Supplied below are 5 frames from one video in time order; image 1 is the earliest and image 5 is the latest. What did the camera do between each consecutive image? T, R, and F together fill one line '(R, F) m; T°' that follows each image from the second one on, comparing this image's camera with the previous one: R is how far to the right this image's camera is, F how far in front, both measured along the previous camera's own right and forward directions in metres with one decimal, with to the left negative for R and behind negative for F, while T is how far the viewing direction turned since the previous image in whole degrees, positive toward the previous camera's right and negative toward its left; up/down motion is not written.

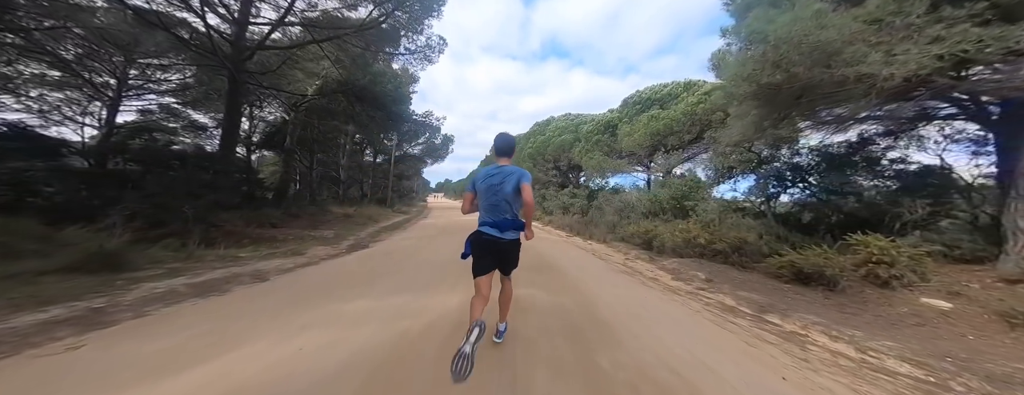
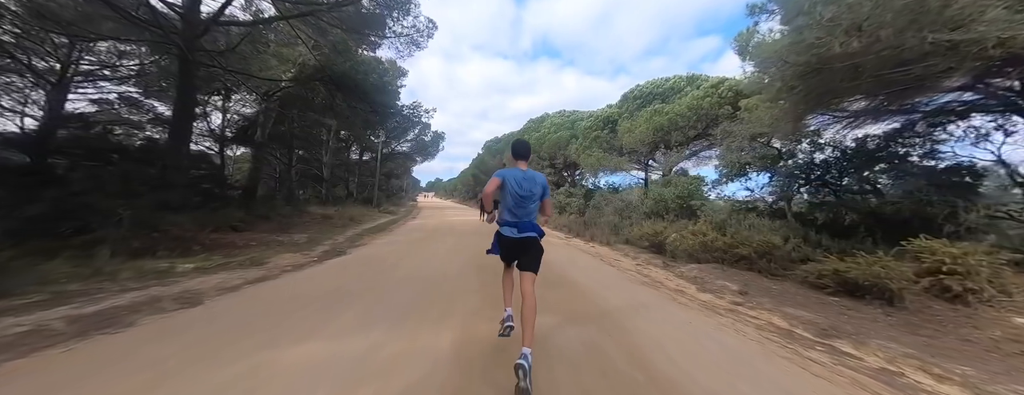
(-0.2, +1.1) m; +2°
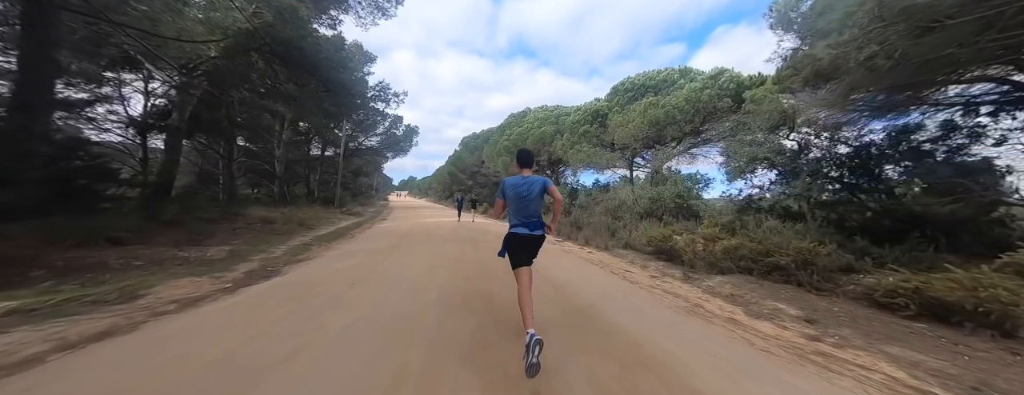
(-0.4, +1.8) m; +5°
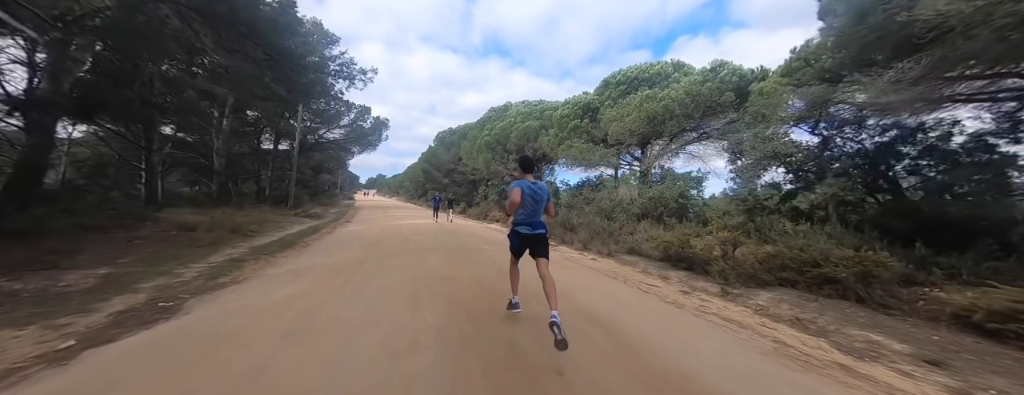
(-0.7, +1.6) m; +6°
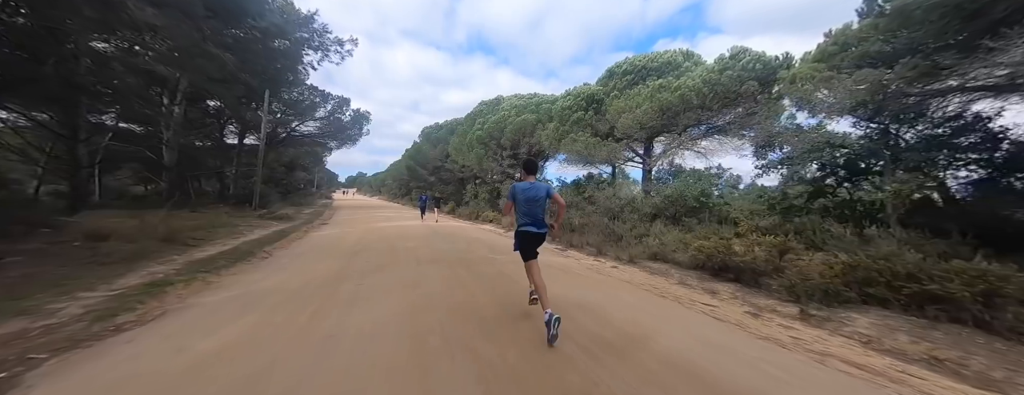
(-0.8, +1.5) m; +3°
